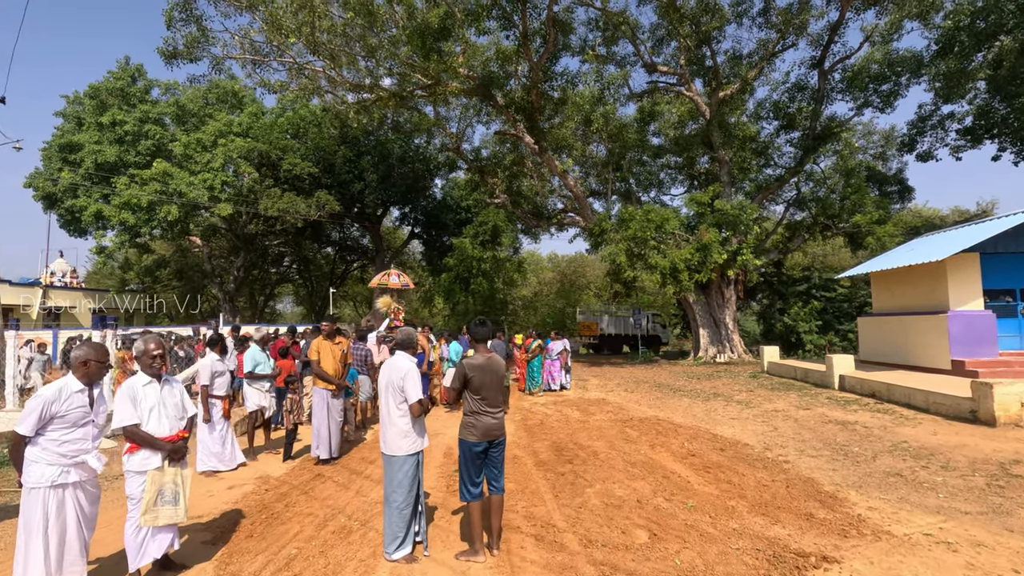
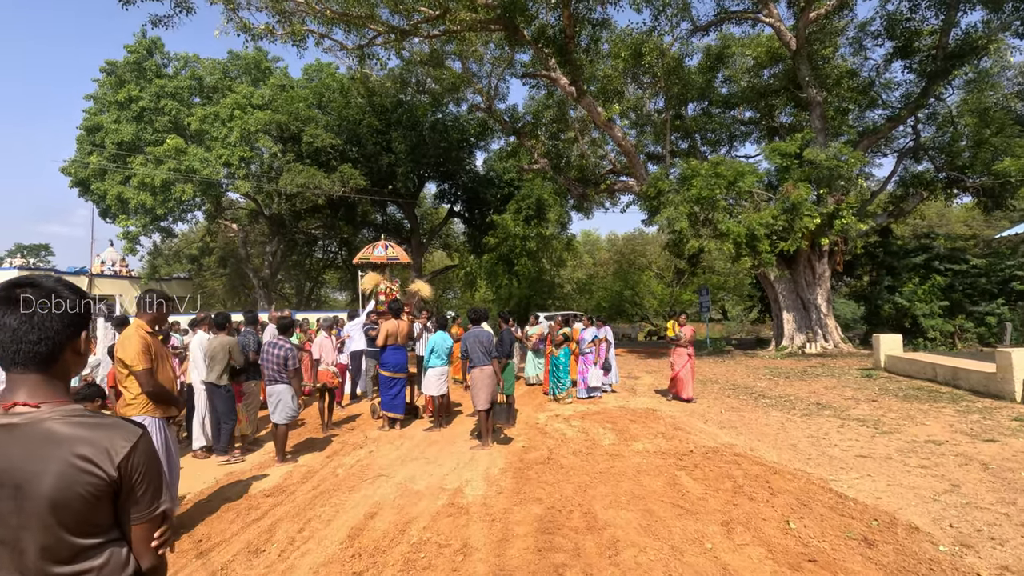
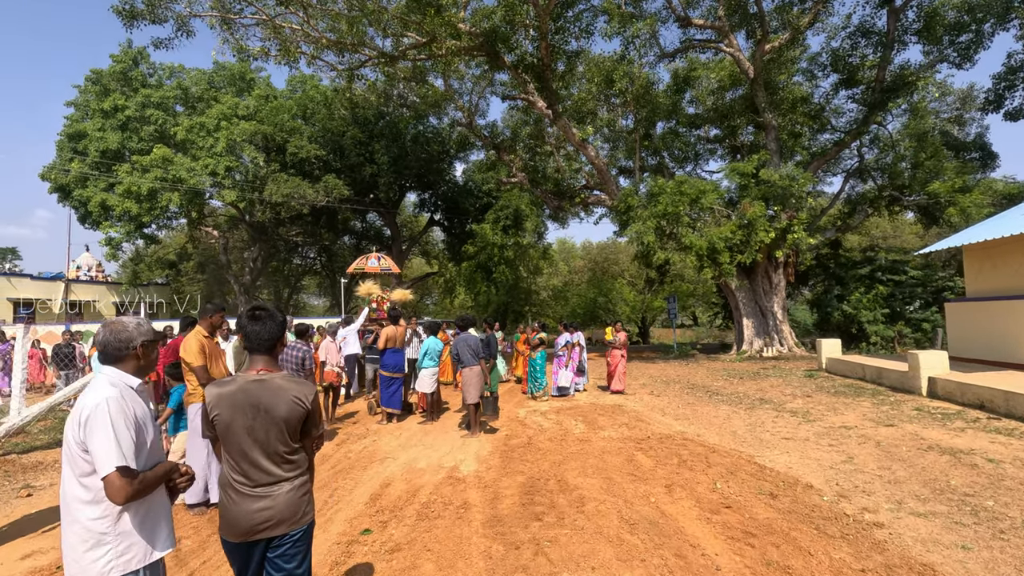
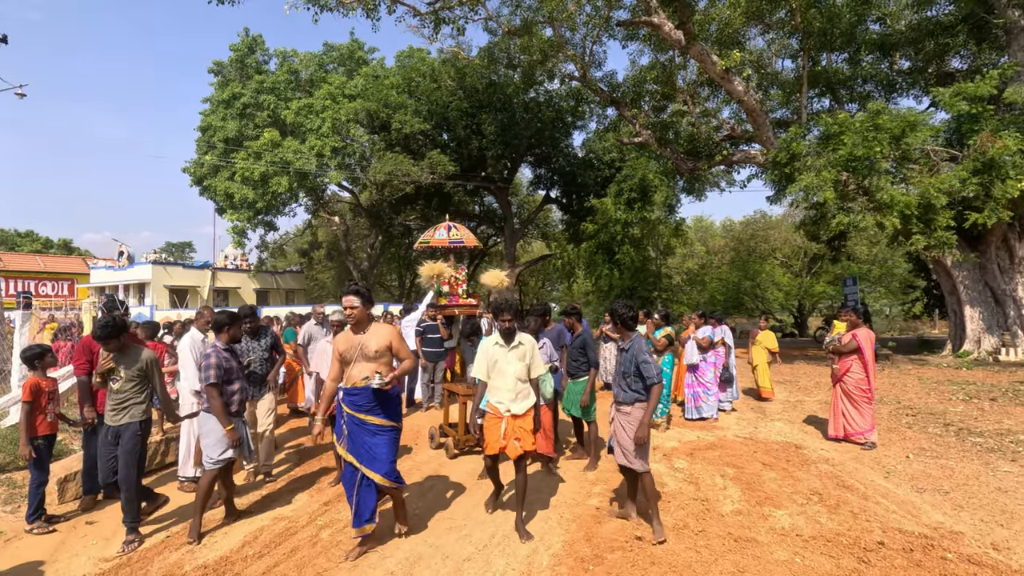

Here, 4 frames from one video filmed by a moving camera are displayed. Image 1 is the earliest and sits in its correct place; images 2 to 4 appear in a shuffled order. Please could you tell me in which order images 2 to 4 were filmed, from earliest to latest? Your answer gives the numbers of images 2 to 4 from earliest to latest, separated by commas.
3, 2, 4
